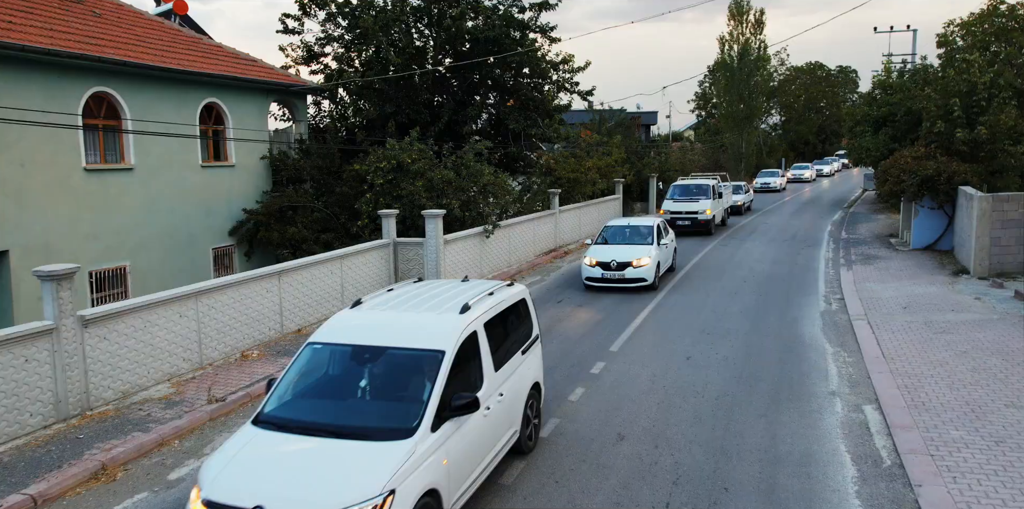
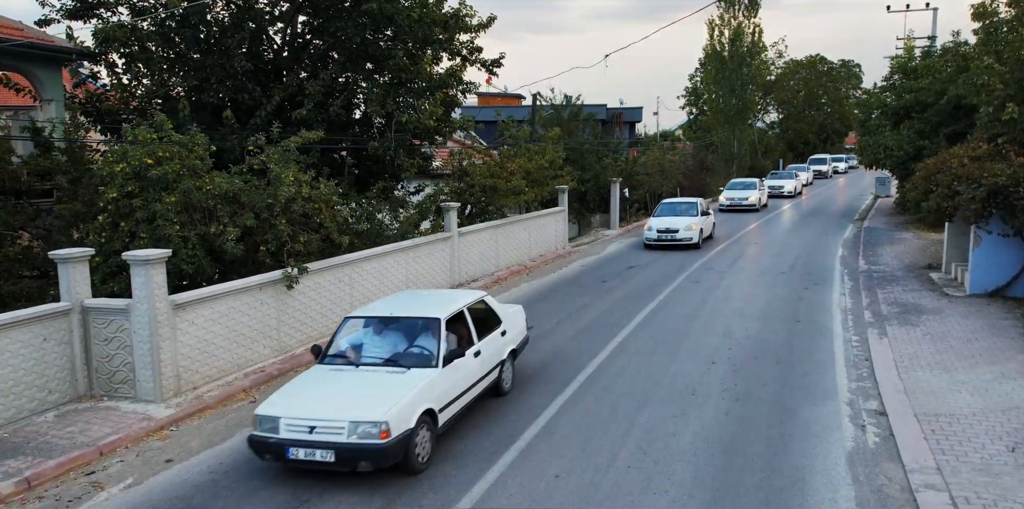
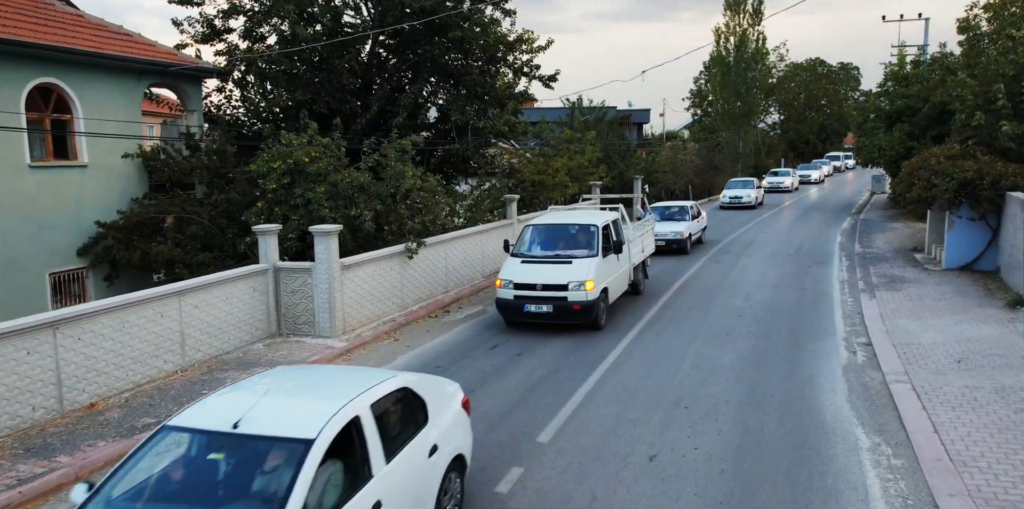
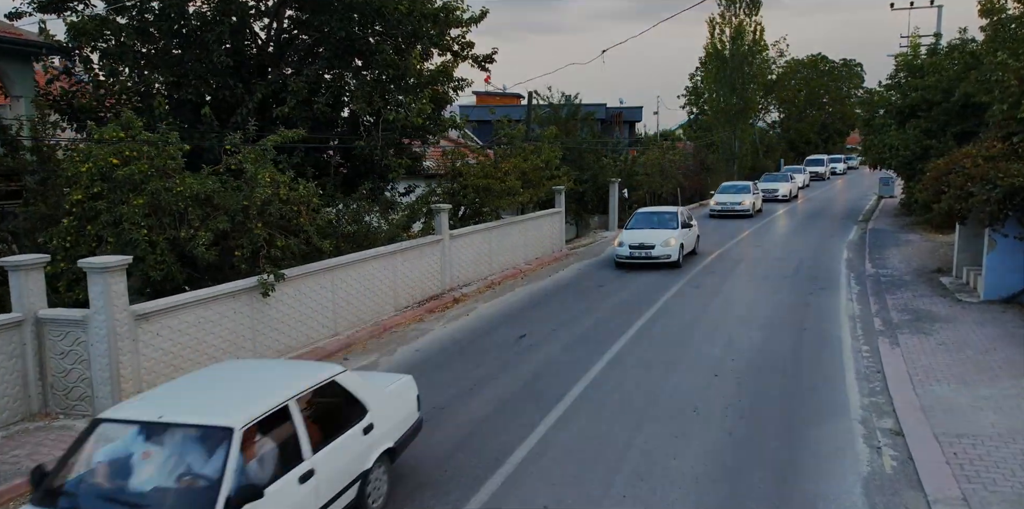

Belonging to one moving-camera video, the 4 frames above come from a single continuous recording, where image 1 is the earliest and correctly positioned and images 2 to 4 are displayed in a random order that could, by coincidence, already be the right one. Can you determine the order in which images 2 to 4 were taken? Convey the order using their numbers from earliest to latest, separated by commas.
3, 2, 4
